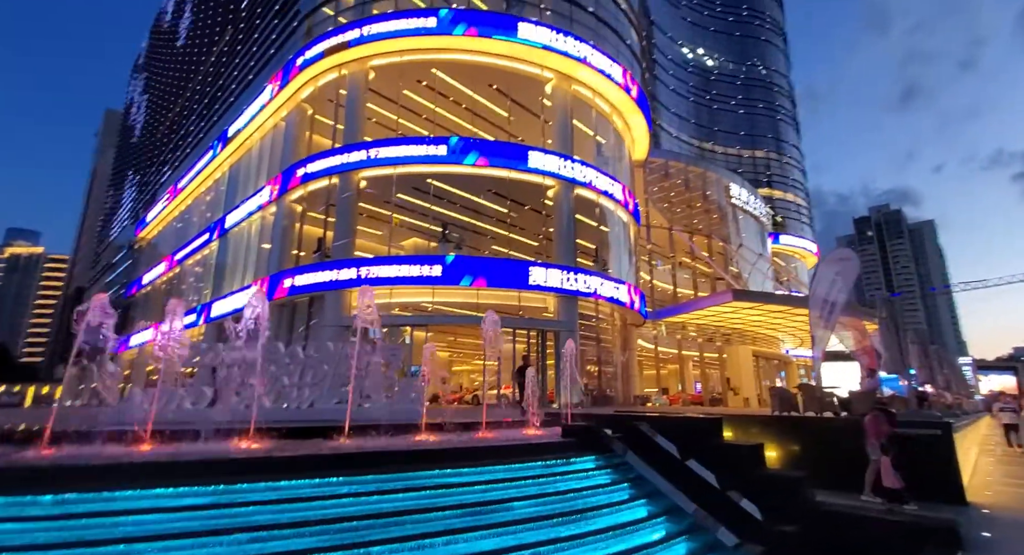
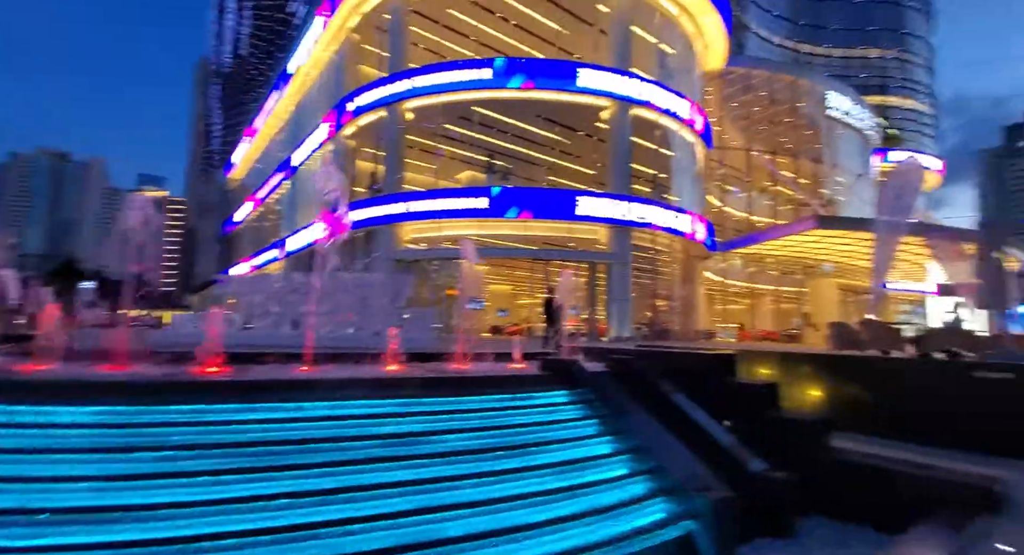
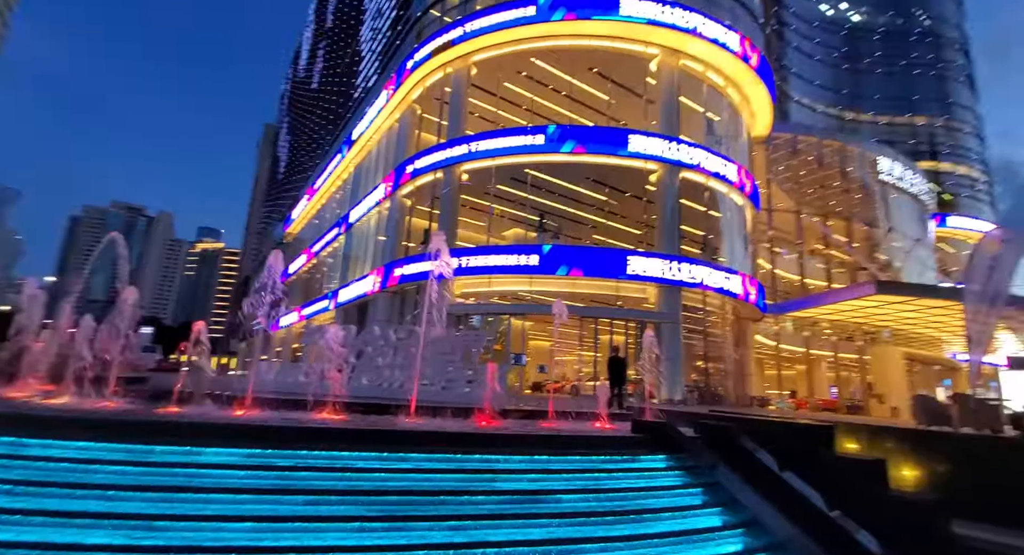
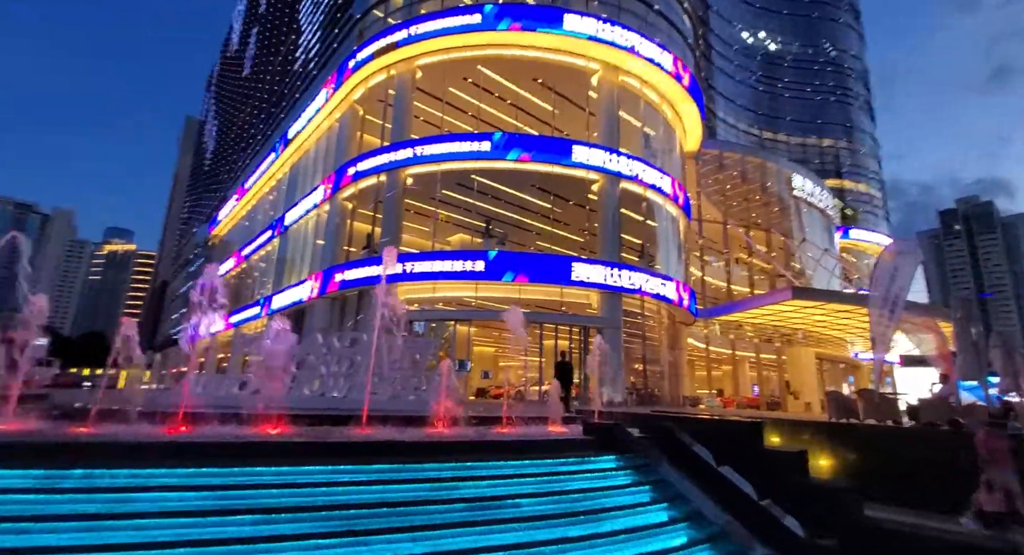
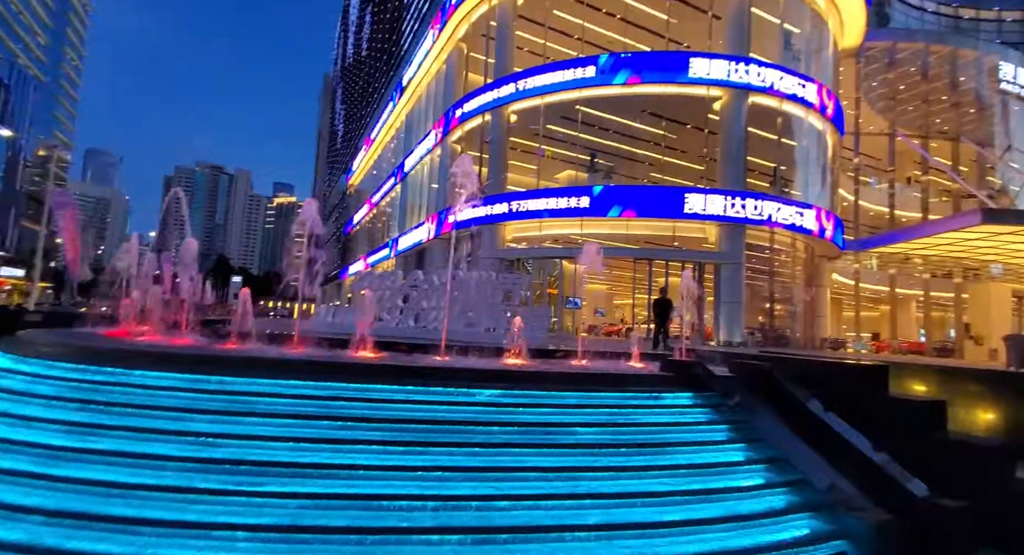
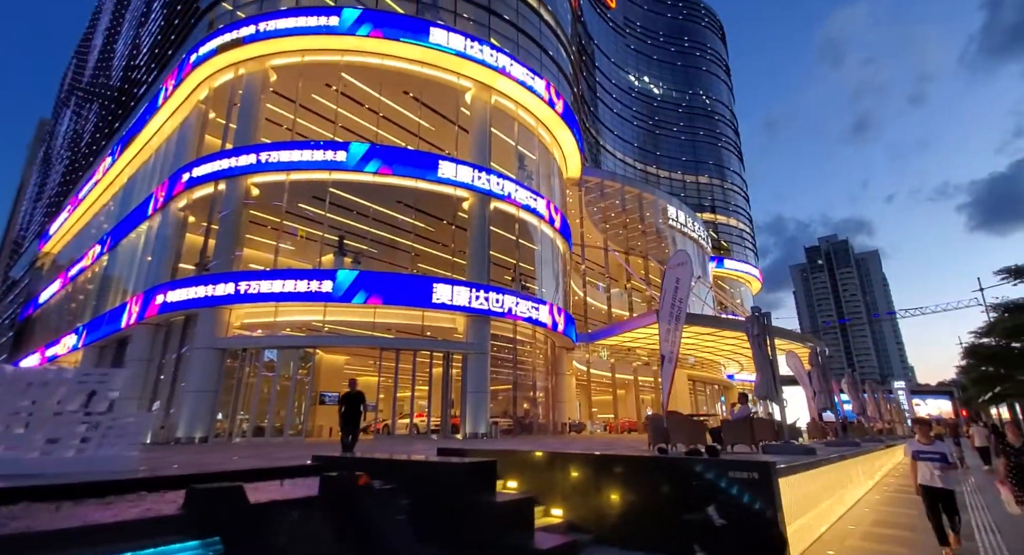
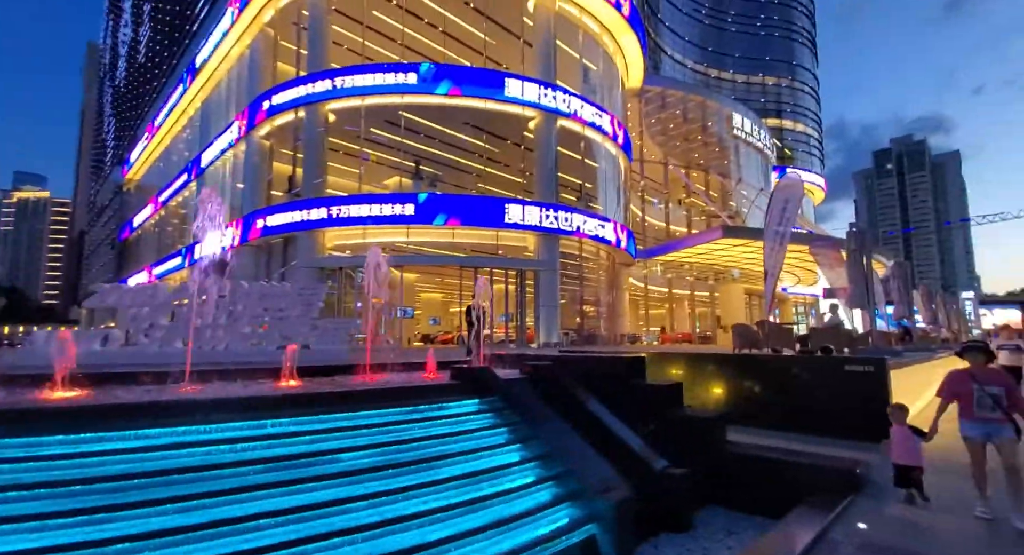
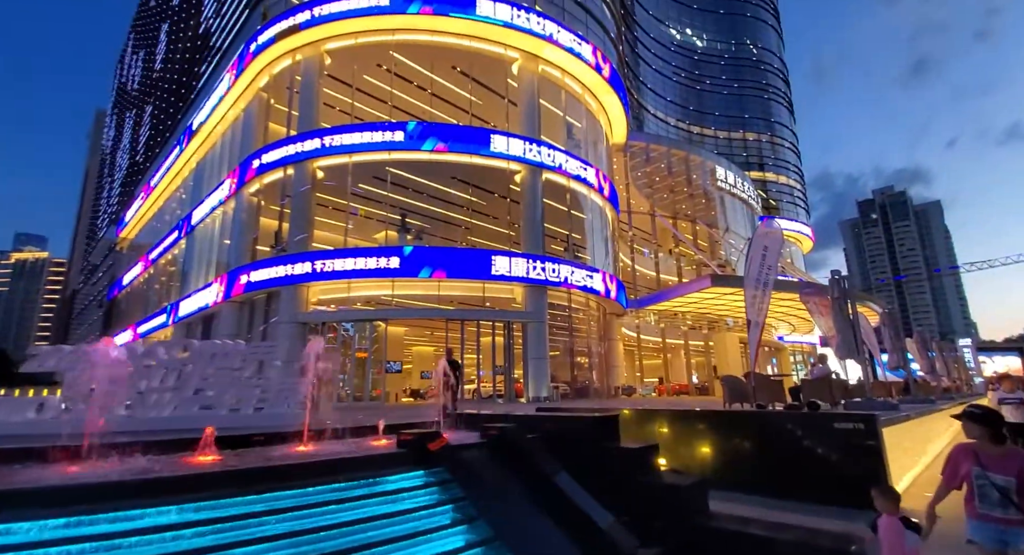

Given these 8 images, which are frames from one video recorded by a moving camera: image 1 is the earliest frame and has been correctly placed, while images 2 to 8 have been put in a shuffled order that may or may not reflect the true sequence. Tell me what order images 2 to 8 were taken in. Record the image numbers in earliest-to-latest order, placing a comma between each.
4, 3, 5, 2, 7, 8, 6
